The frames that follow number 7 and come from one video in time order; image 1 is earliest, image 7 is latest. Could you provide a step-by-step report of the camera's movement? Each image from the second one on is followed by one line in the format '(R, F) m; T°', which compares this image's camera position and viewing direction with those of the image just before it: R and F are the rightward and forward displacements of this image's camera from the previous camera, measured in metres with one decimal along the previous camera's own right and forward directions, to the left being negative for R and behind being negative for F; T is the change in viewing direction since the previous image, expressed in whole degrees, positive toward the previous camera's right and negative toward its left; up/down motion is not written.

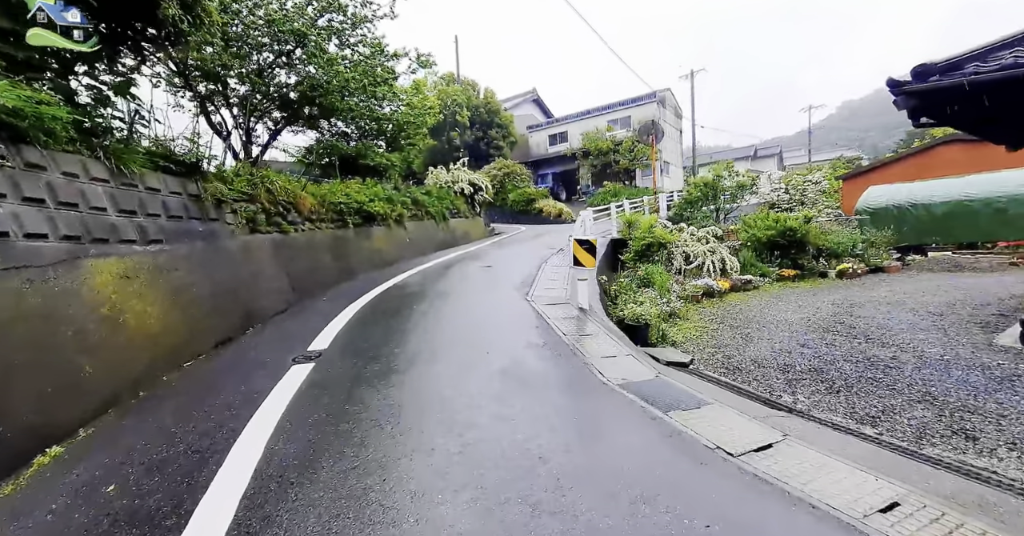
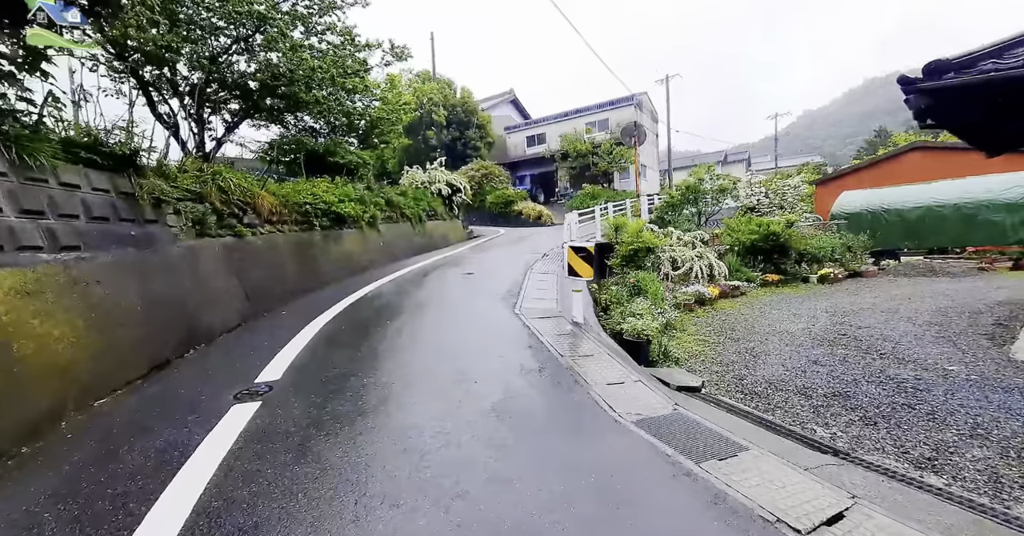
(-0.1, +0.5) m; +3°
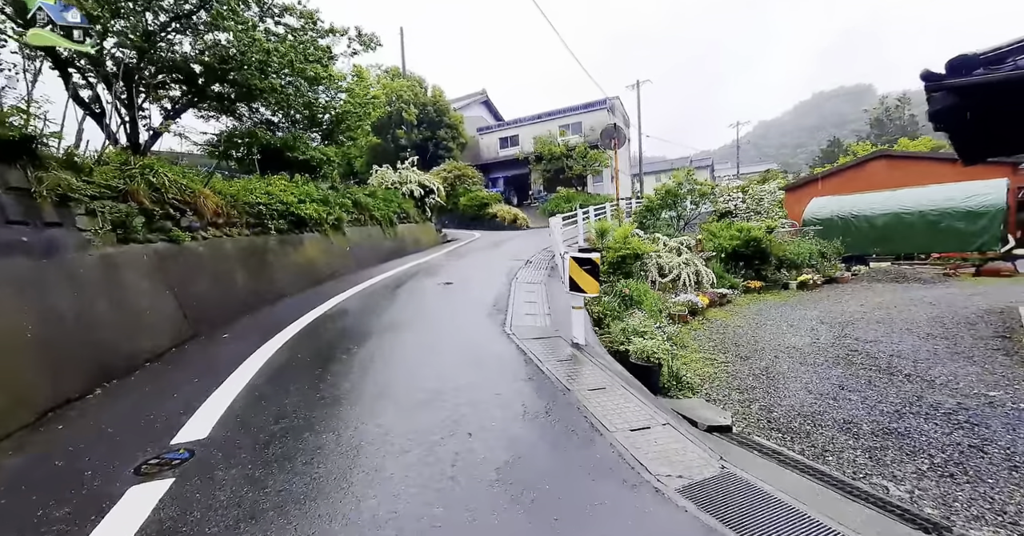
(-0.2, +0.6) m; +4°
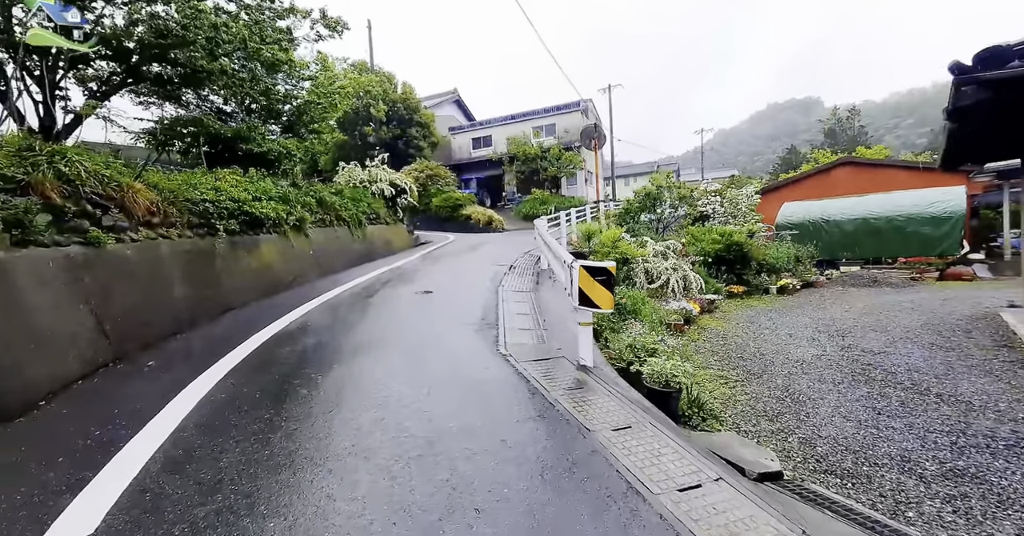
(-0.2, +0.6) m; +4°
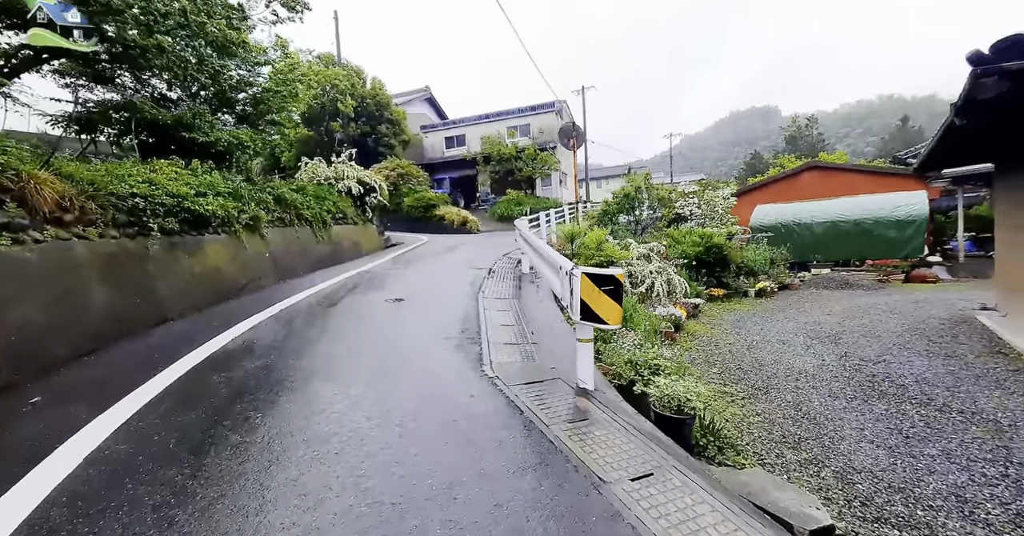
(-0.1, +0.5) m; +4°
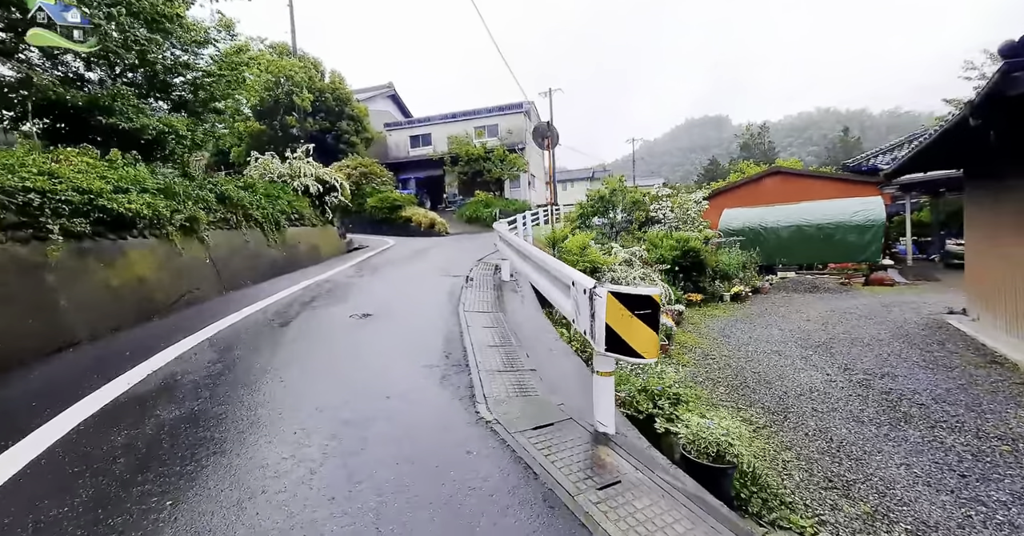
(-0.2, +0.6) m; +5°
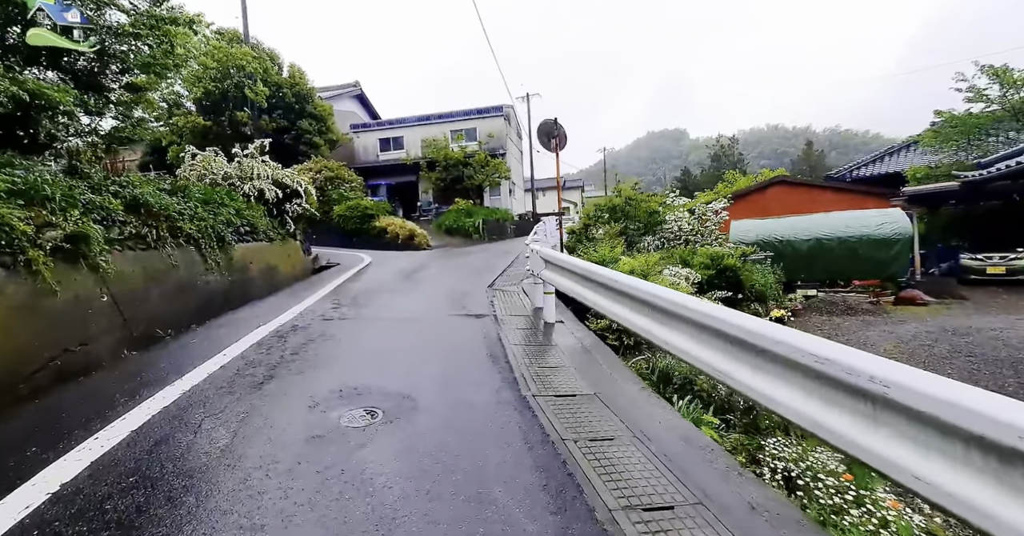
(-0.9, +2.0) m; +4°
